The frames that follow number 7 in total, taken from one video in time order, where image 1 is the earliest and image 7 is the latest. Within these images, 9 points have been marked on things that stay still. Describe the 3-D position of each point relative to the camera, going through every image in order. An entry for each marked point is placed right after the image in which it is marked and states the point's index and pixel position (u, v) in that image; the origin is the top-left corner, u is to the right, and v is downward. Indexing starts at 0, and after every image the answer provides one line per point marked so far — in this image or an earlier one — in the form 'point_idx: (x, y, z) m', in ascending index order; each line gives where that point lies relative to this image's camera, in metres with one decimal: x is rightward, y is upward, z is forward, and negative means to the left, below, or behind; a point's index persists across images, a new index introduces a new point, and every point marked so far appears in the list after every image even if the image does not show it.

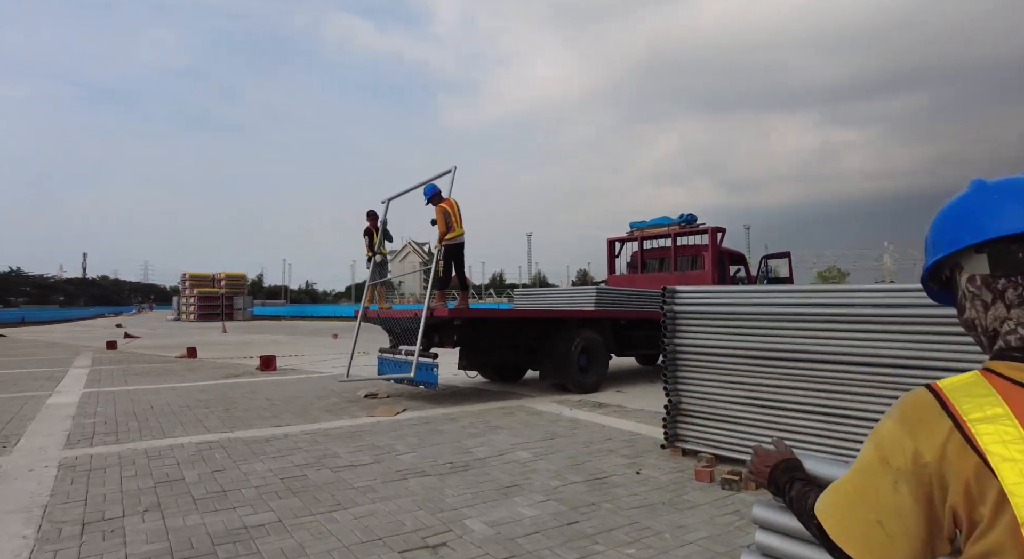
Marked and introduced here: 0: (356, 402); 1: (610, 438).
0: (-2.1, -1.7, +8.3) m
1: (+1.0, -1.6, +6.0) m
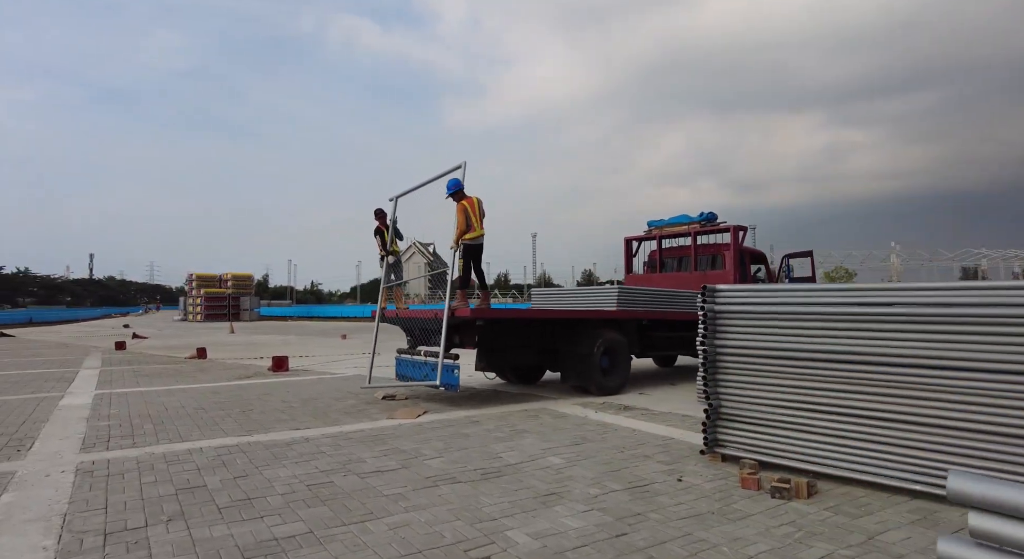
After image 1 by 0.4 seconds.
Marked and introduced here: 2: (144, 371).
0: (-1.8, -1.7, +8.1) m
1: (+1.2, -1.6, +5.8) m
2: (-8.0, -2.0, +13.1) m
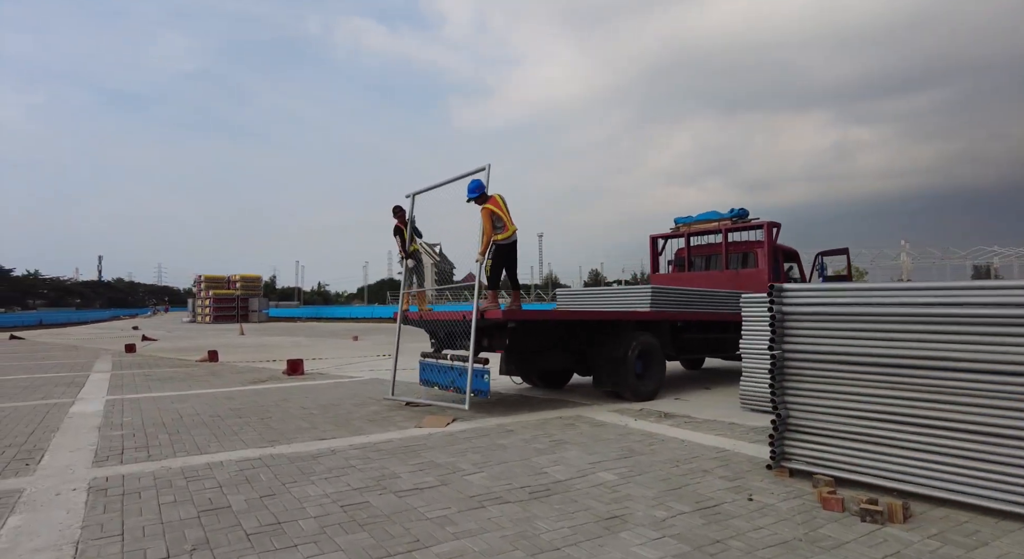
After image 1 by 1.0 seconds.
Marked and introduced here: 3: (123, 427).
0: (-1.4, -1.7, +7.7) m
1: (+1.6, -1.6, +5.3) m
2: (-7.5, -2.0, +12.8) m
3: (-4.3, -1.6, +6.7) m
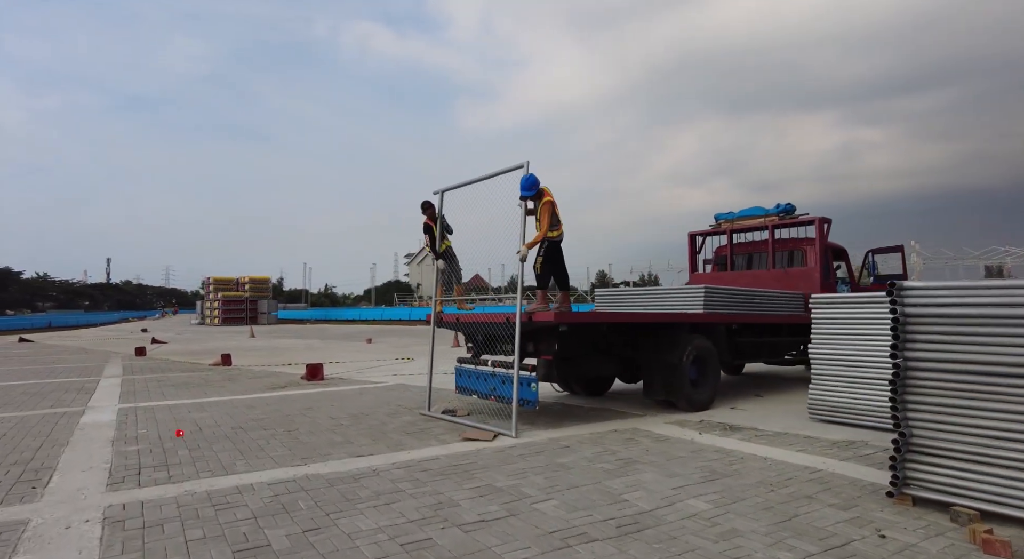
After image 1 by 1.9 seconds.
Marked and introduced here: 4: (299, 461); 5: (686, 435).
0: (-0.9, -1.7, +7.1) m
1: (+2.1, -1.5, +4.7) m
2: (-6.9, -2.0, +12.2) m
3: (-3.8, -1.6, +6.1) m
4: (-1.9, -1.6, +5.3) m
5: (+1.8, -1.6, +6.3) m
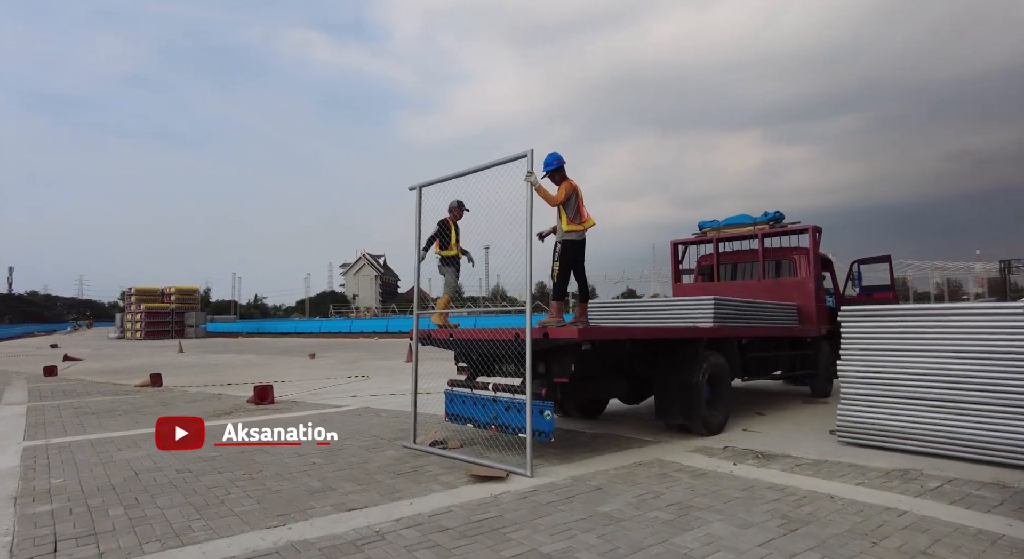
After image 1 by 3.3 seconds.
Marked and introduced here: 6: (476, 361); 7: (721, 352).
0: (-0.8, -1.8, +6.0) m
1: (+2.4, -1.6, +4.0) m
2: (-7.4, -2.2, +10.5) m
3: (-3.6, -1.7, +4.8) m
4: (-1.6, -1.7, +4.2) m
5: (+1.9, -1.7, +5.6) m
6: (-0.4, -0.9, +6.6) m
7: (+2.5, -0.9, +7.4) m
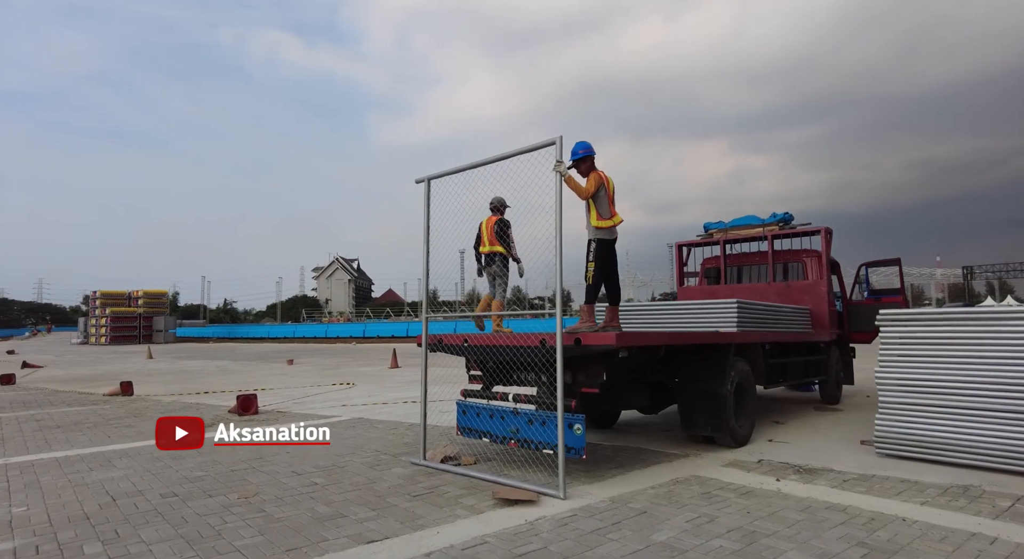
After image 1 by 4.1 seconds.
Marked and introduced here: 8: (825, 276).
0: (-0.6, -1.8, +5.5) m
1: (+2.7, -1.6, +3.5) m
2: (-7.3, -2.2, +9.7) m
3: (-3.3, -1.7, +4.1) m
4: (-1.4, -1.7, +3.6) m
5: (+2.1, -1.7, +5.1) m
6: (-0.2, -0.9, +6.0) m
7: (+2.7, -0.9, +7.0) m
8: (+5.0, 0.0, +9.8) m
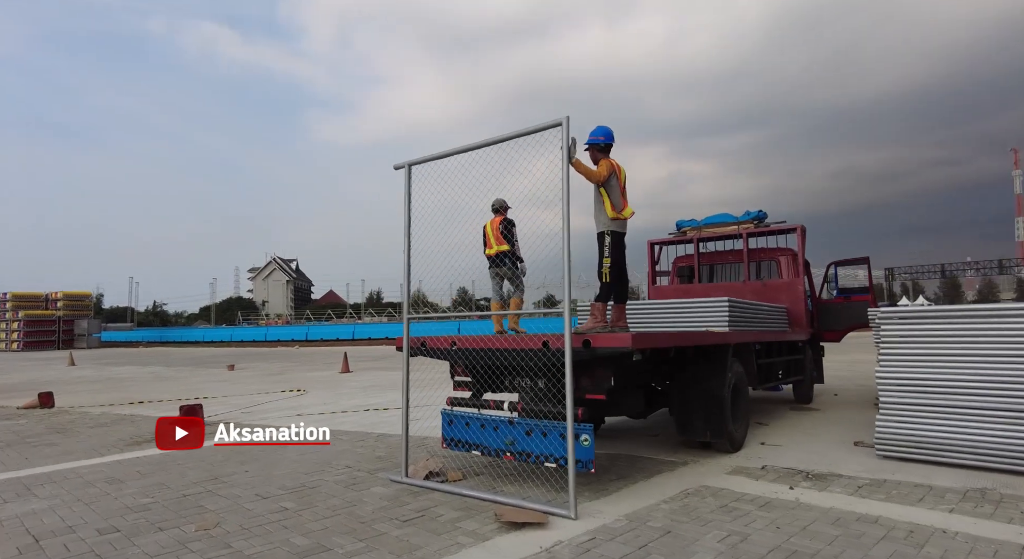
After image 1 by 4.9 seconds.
0: (-0.7, -1.7, +4.9) m
1: (+2.9, -1.6, +3.3) m
2: (-7.7, -2.2, +8.4) m
3: (-3.2, -1.6, +3.3) m
4: (-1.2, -1.6, +3.0) m
5: (+2.1, -1.7, +4.8) m
6: (-0.3, -0.9, +5.5) m
7: (+2.5, -0.9, +6.7) m
8: (+4.6, +0.1, +9.7) m
